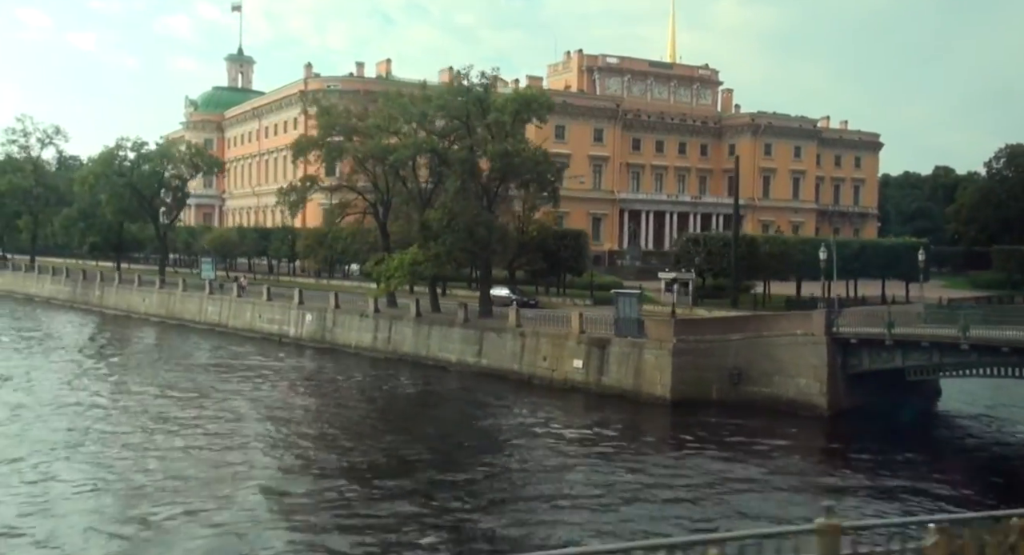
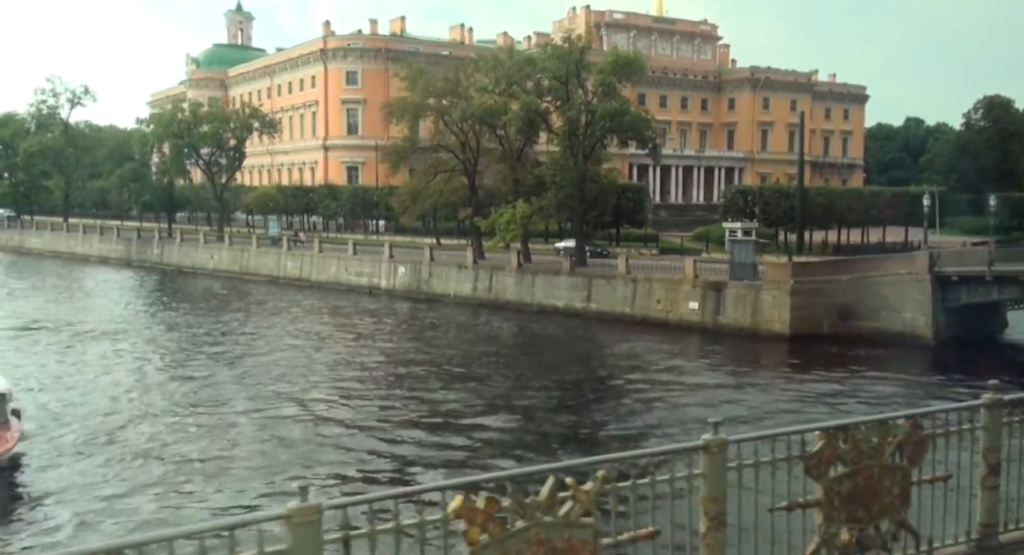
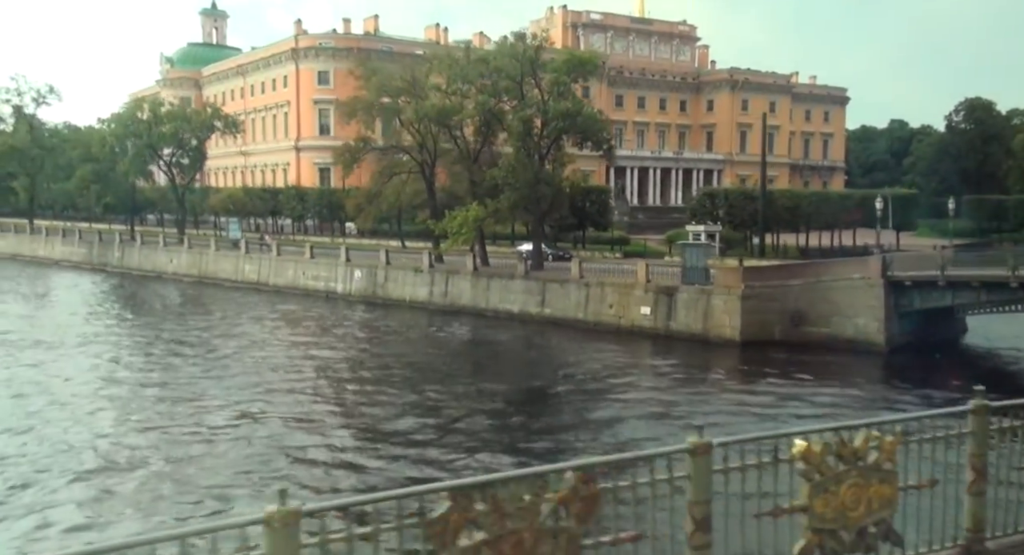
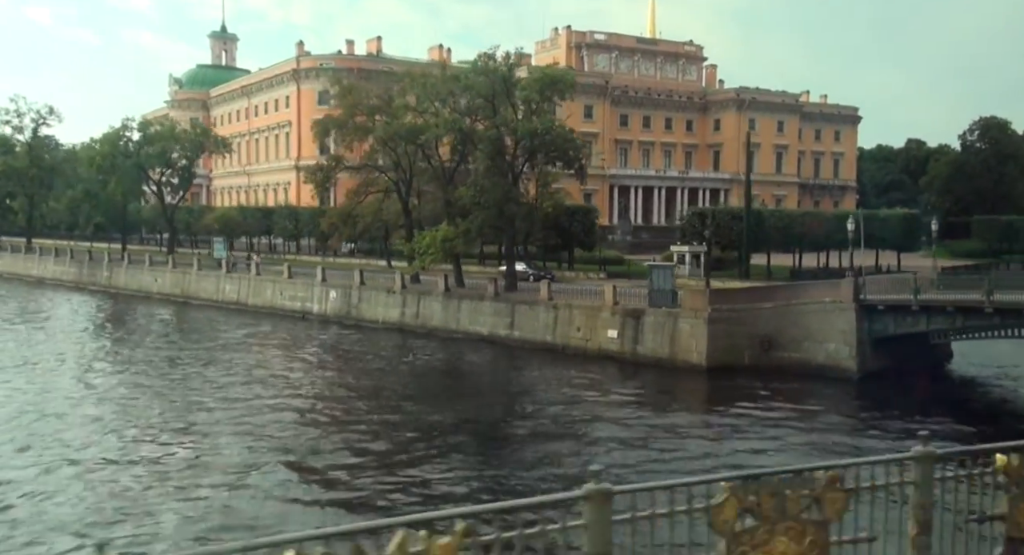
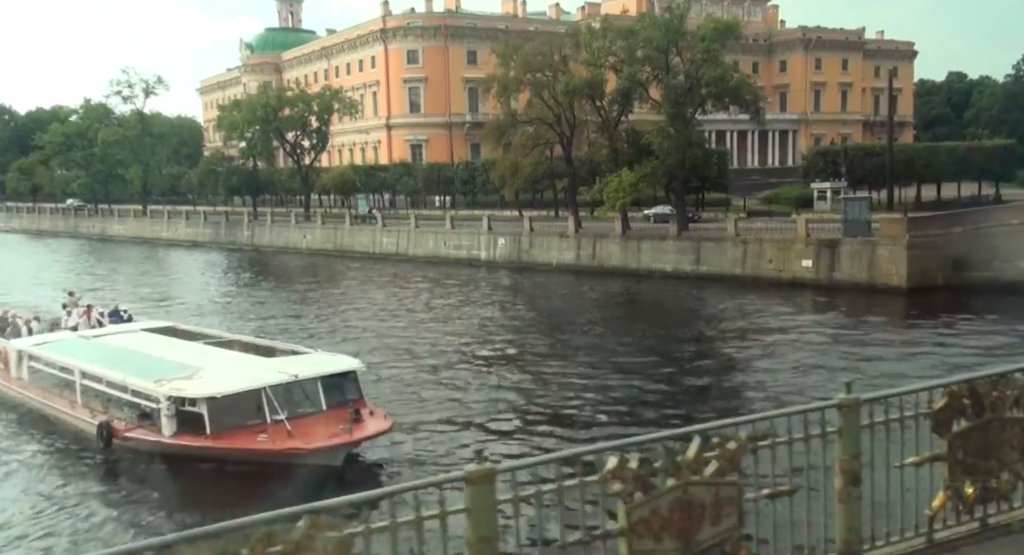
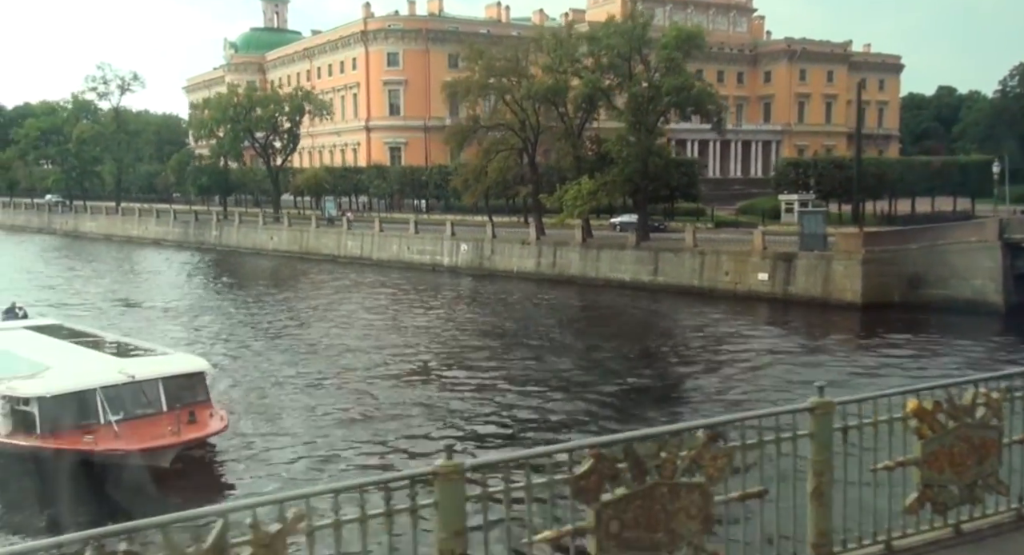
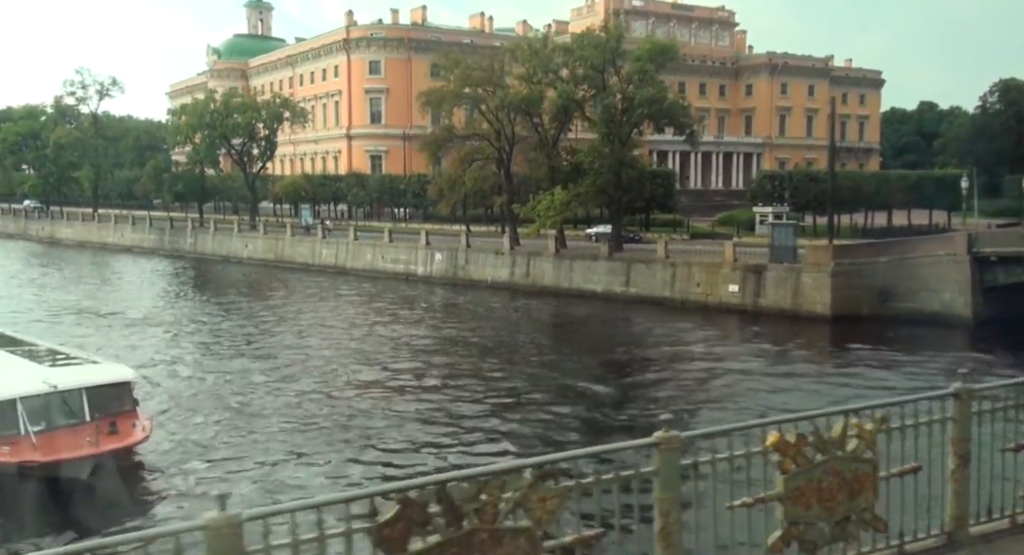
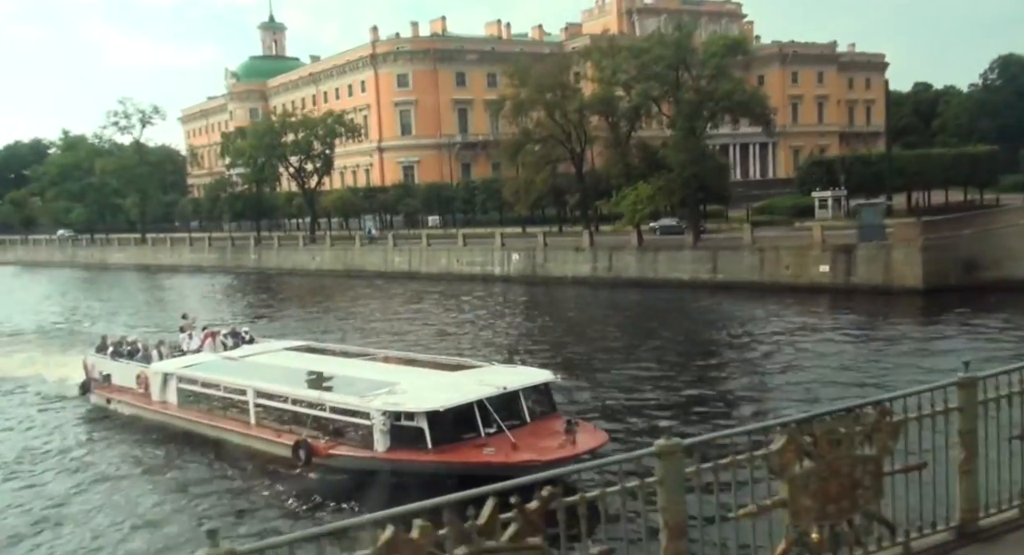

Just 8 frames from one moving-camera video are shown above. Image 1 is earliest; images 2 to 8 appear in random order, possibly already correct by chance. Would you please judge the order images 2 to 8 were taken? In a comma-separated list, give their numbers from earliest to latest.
4, 3, 2, 7, 6, 5, 8
